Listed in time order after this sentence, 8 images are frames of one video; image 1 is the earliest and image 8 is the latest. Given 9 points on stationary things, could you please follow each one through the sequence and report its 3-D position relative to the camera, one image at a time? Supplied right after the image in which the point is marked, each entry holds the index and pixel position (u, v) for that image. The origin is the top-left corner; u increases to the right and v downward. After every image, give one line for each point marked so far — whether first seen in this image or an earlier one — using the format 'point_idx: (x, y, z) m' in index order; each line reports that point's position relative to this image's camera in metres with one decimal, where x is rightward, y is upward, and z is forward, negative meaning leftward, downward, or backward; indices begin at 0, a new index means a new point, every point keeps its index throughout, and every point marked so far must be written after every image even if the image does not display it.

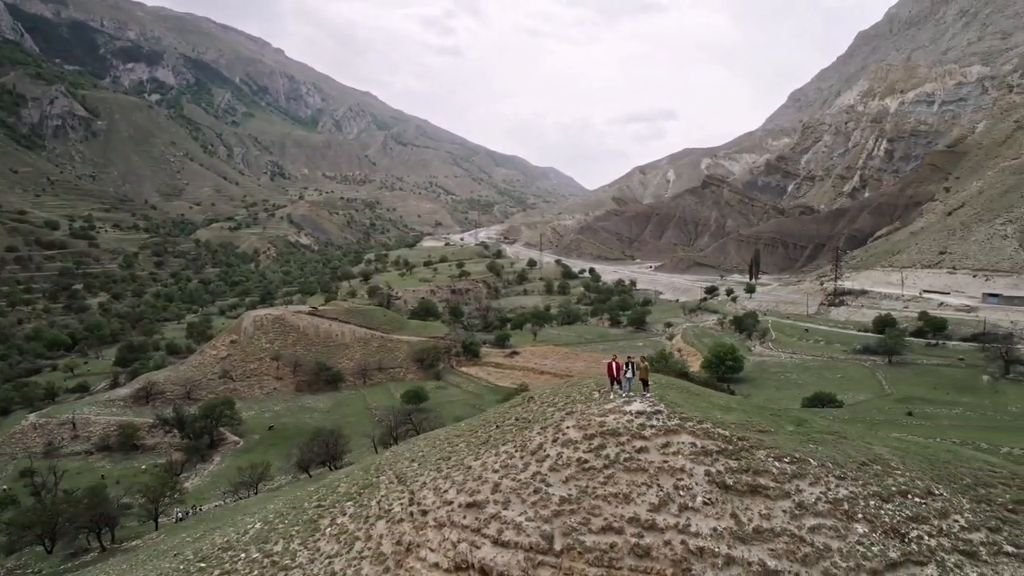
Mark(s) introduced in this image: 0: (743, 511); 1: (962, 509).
0: (+4.3, -4.1, +13.5) m
1: (+9.1, -4.3, +14.6) m
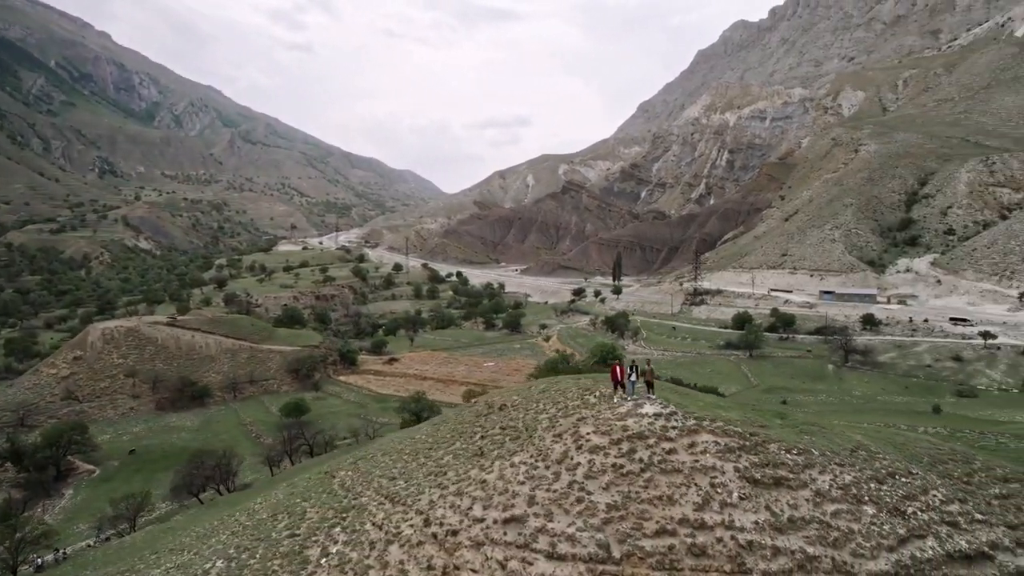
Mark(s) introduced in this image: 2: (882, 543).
0: (+5.1, -4.1, +14.2) m
1: (+9.6, -4.3, +16.4) m
2: (+7.1, -4.9, +14.1) m
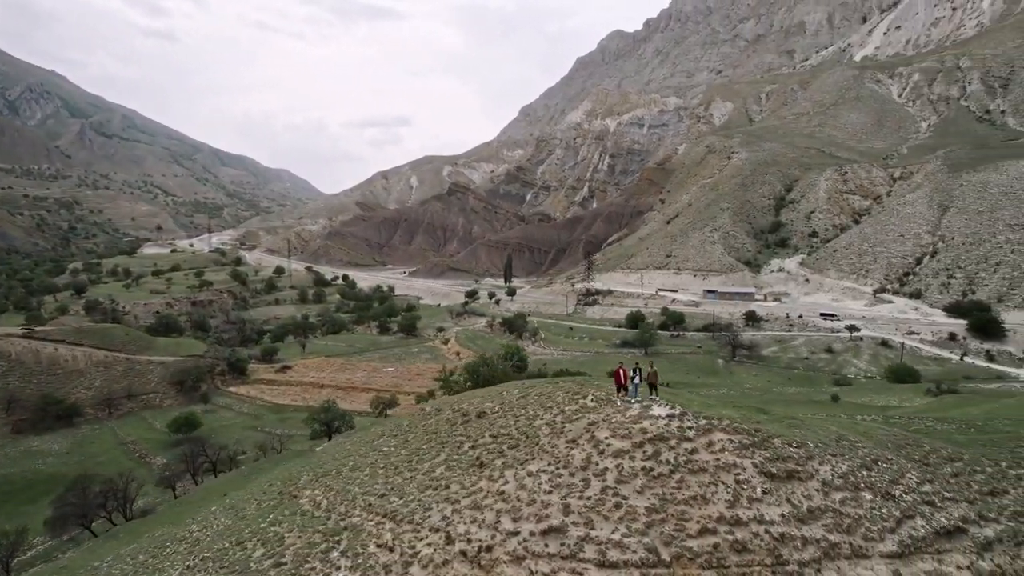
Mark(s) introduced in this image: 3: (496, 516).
0: (+5.7, -4.2, +14.9) m
1: (+9.7, -4.3, +17.9) m
2: (+7.7, -4.9, +15.1) m
3: (-0.3, -4.6, +14.9) m
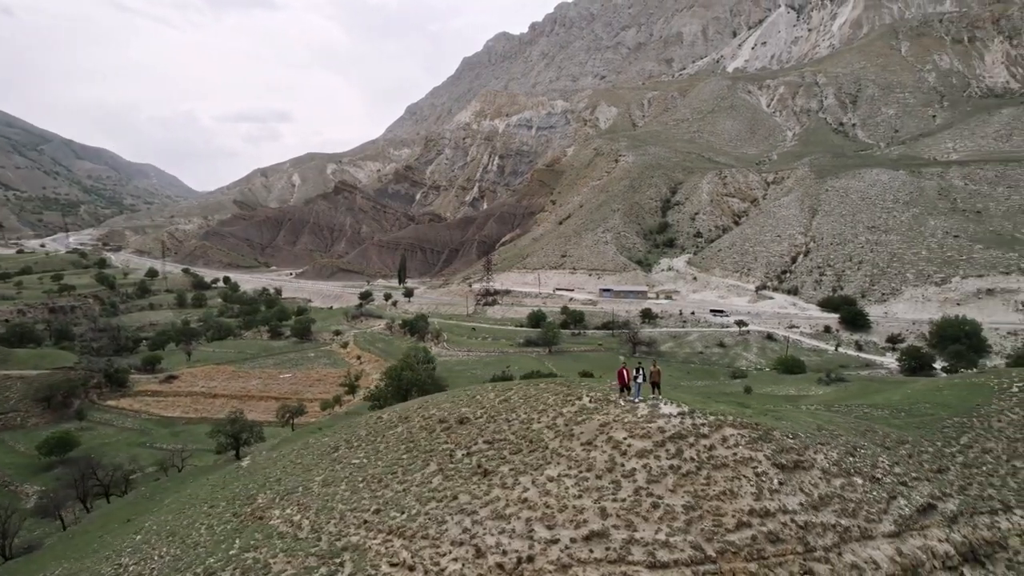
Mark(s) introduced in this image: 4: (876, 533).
0: (+6.2, -4.2, +15.6) m
1: (+9.6, -4.2, +19.3) m
2: (+8.1, -4.9, +16.2) m
3: (+0.3, -4.7, +14.5) m
4: (+7.7, -5.2, +15.4) m
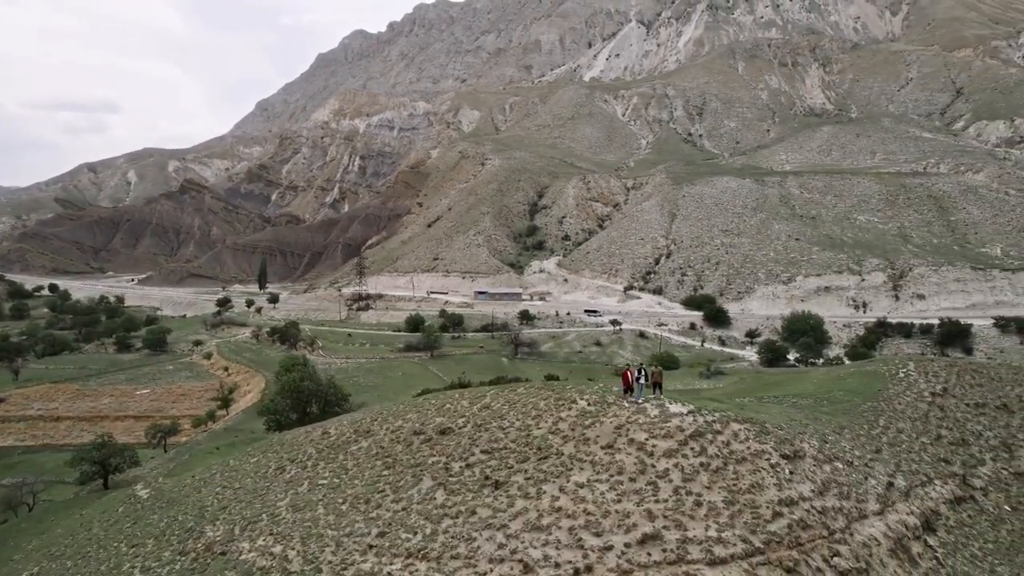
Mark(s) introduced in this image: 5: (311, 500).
0: (+6.7, -4.2, +16.6) m
1: (+9.1, -4.2, +20.9) m
2: (+8.4, -4.8, +17.6) m
3: (+1.2, -4.8, +14.2) m
4: (+8.2, -5.1, +16.8) m
5: (-5.3, -5.5, +19.1) m
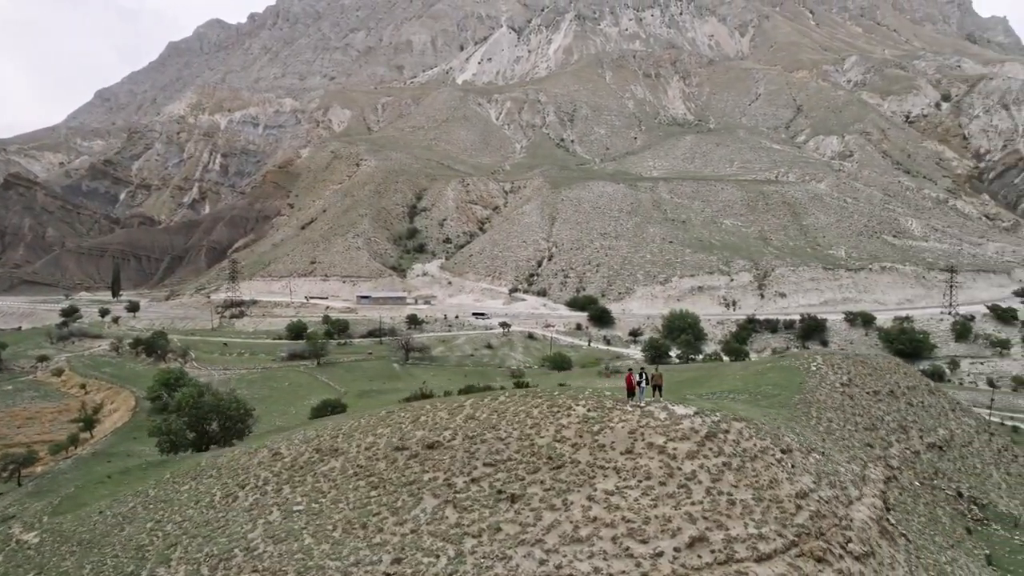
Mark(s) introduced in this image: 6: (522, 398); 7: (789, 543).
0: (+6.9, -4.2, +17.5) m
1: (+8.4, -4.2, +22.2) m
2: (+8.4, -4.9, +18.8) m
3: (+2.0, -4.9, +14.0) m
4: (+8.3, -5.2, +18.0) m
5: (-5.3, -5.8, +17.5) m
6: (+0.2, -3.0, +20.0) m
7: (+5.4, -4.9, +14.1) m
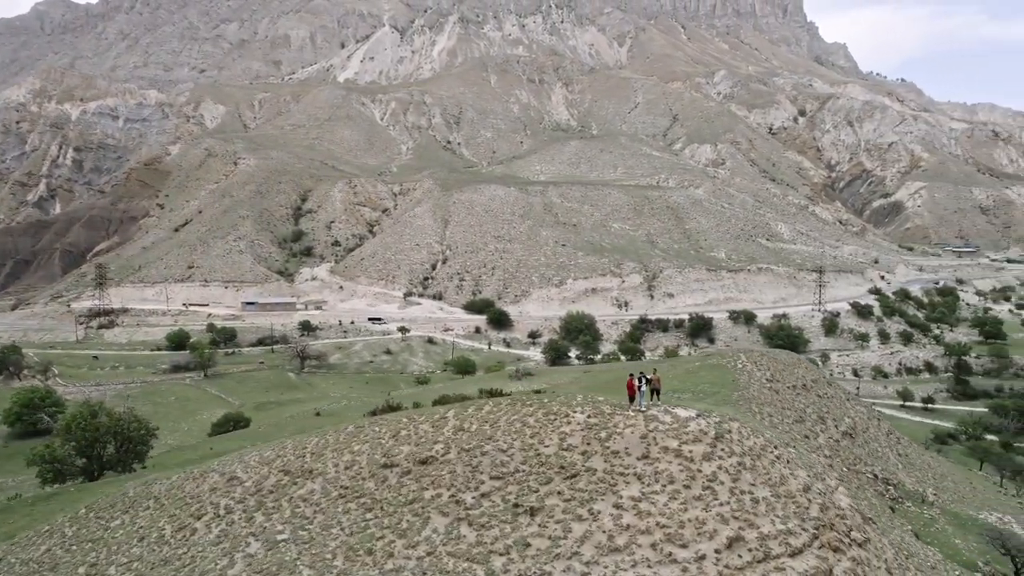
0: (+6.9, -4.3, +18.3) m
1: (+7.6, -4.3, +23.2) m
2: (+8.2, -4.9, +19.9) m
3: (+2.8, -5.0, +14.0) m
4: (+8.3, -5.2, +19.0) m
5: (-5.1, -6.0, +16.0) m
6: (-0.1, -3.2, +19.5) m
7: (+6.1, -5.0, +14.7) m
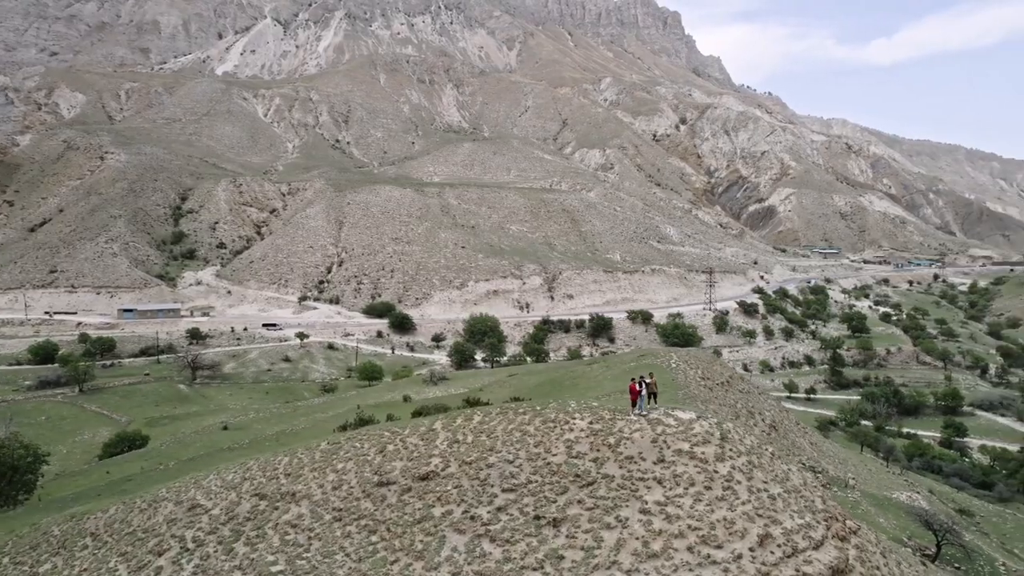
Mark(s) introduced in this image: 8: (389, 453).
0: (+6.8, -4.3, +19.1) m
1: (+6.6, -4.4, +24.0) m
2: (+7.8, -5.0, +20.8) m
3: (+3.5, -5.1, +14.1) m
4: (+8.0, -5.3, +20.0) m
5: (-4.6, -6.1, +14.7) m
6: (-0.3, -3.3, +19.0) m
7: (+6.6, -5.1, +15.4) m
8: (-3.1, -4.1, +18.4) m
